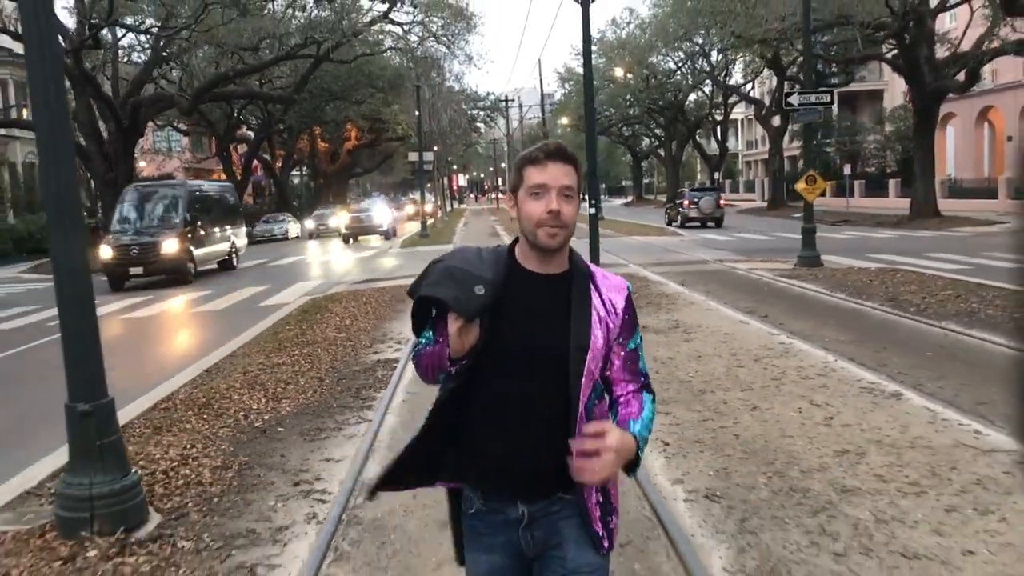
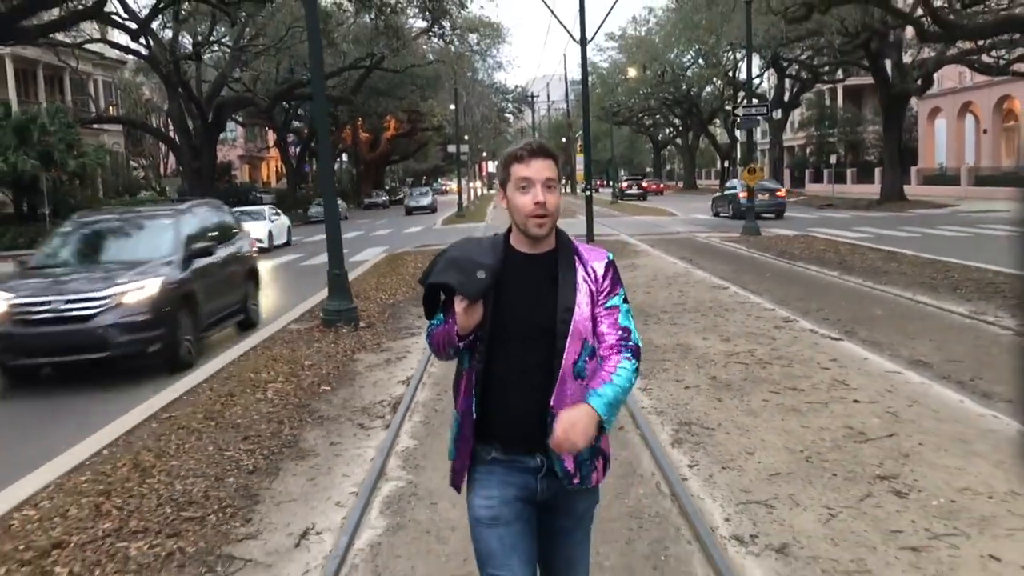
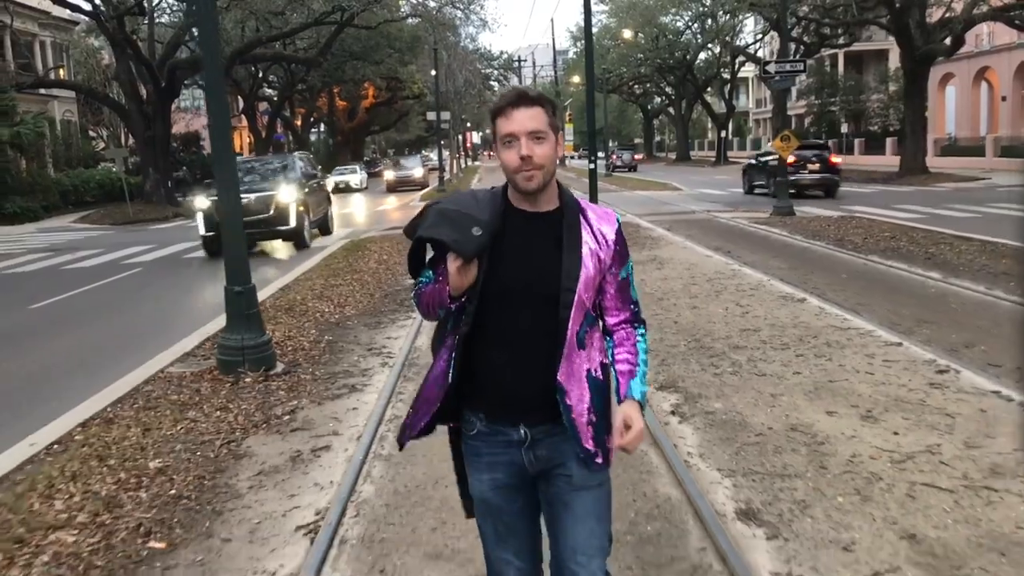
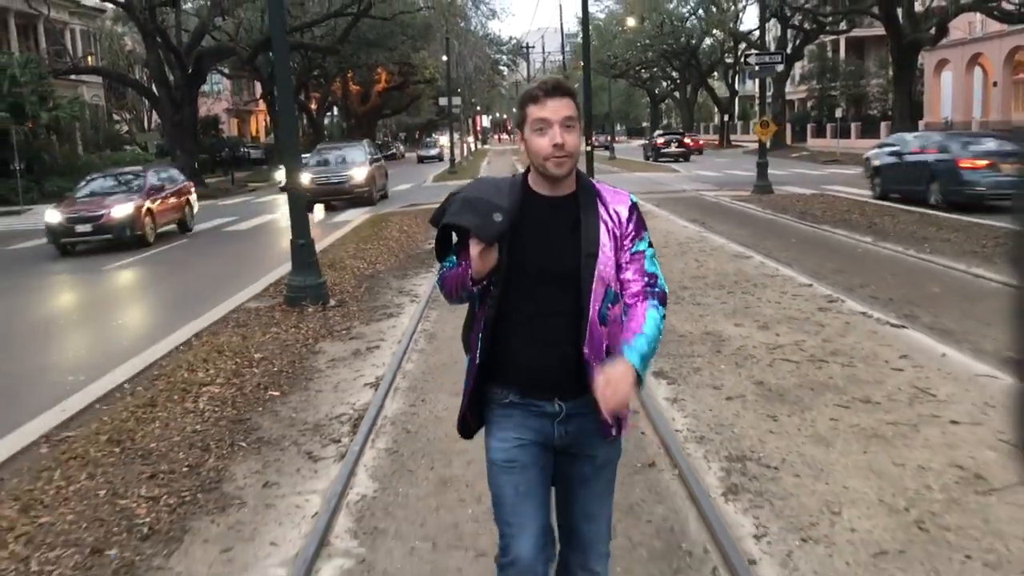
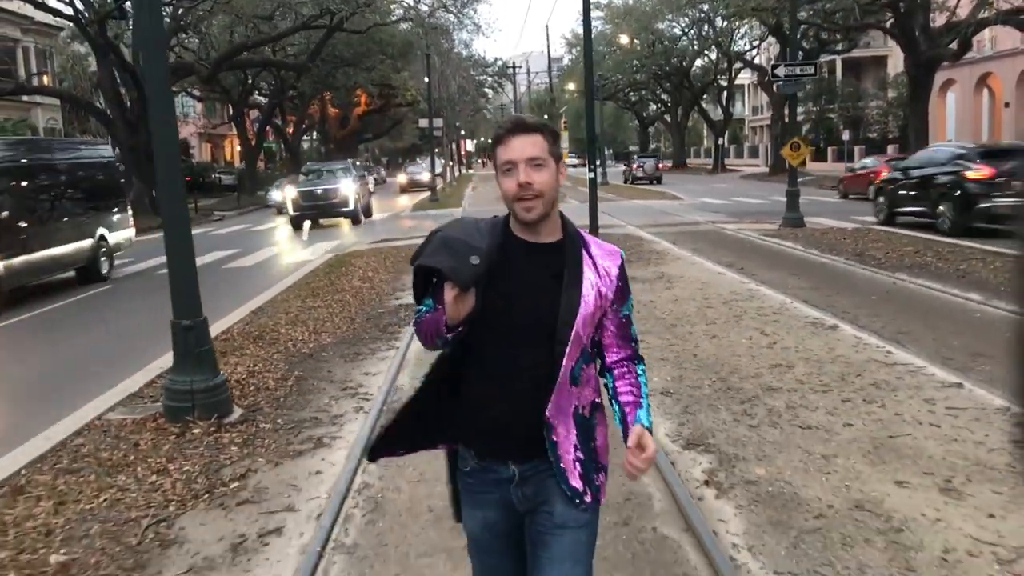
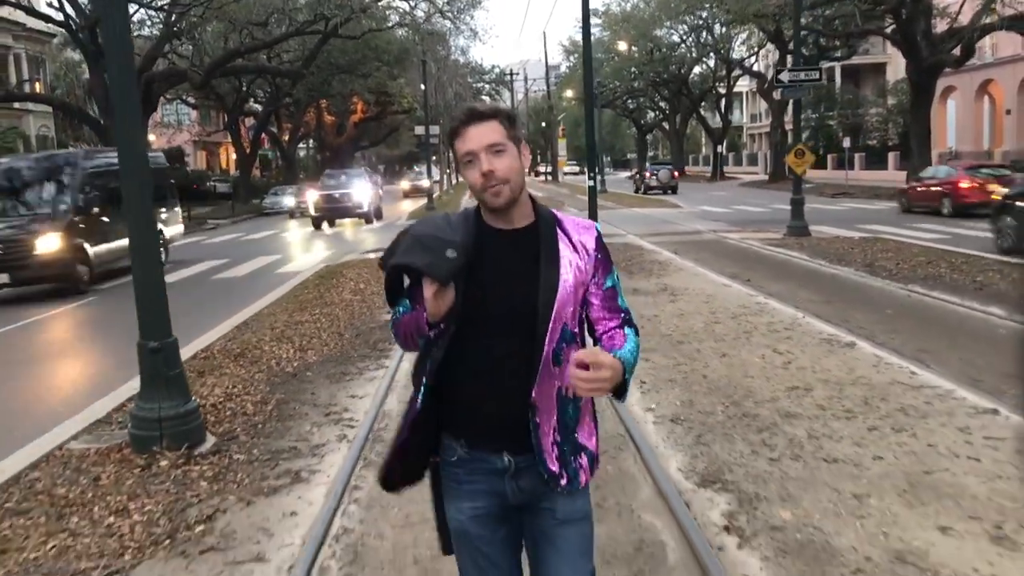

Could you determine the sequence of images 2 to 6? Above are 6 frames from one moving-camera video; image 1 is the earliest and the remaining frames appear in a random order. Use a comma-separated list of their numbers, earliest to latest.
6, 5, 3, 4, 2
